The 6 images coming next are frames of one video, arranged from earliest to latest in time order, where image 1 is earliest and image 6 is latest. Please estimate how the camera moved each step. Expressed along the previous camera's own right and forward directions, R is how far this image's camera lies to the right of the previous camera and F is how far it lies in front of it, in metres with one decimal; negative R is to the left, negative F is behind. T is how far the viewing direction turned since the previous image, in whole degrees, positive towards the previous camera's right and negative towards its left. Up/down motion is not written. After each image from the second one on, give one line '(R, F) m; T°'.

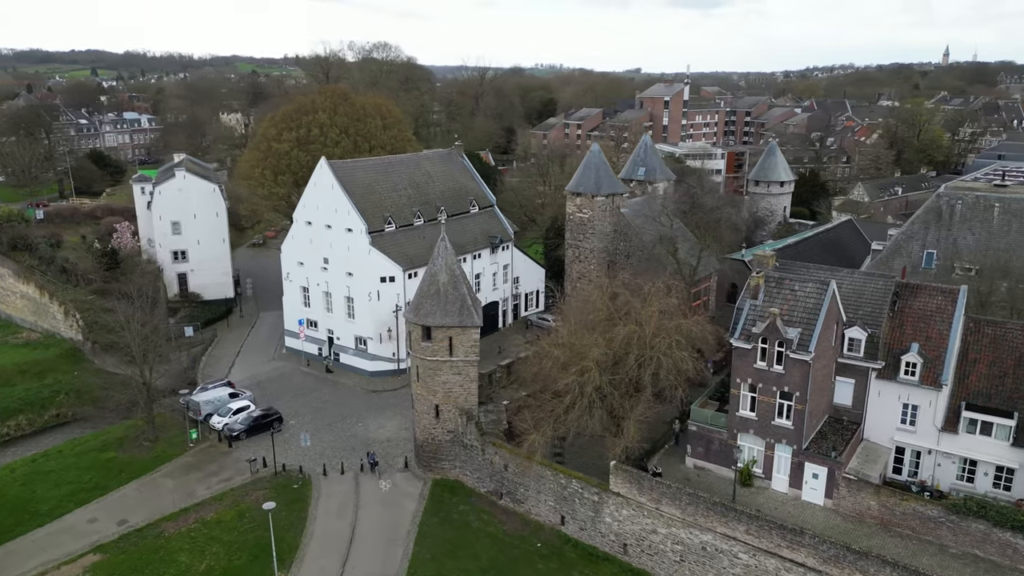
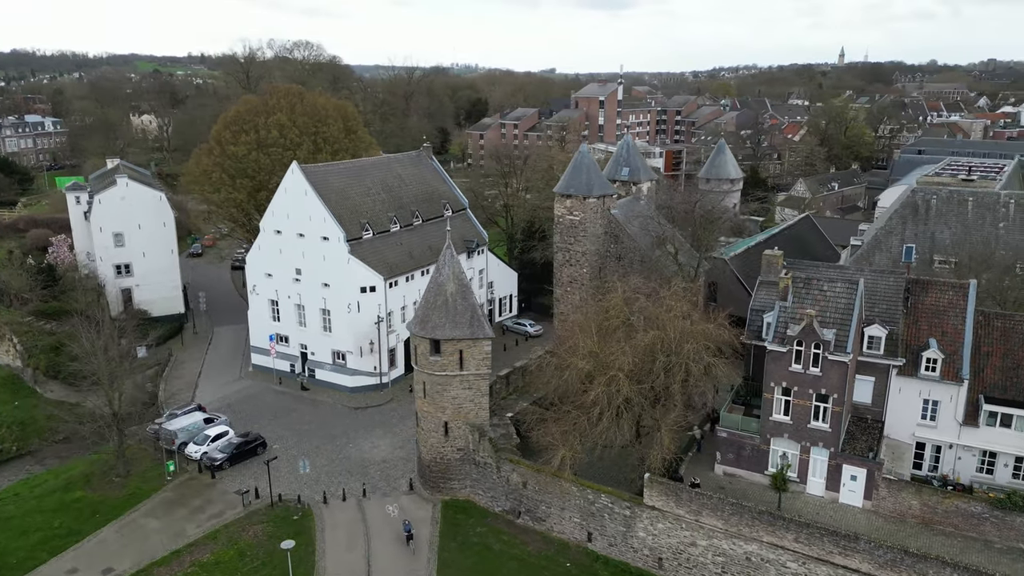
(-3.0, +1.4) m; +6°
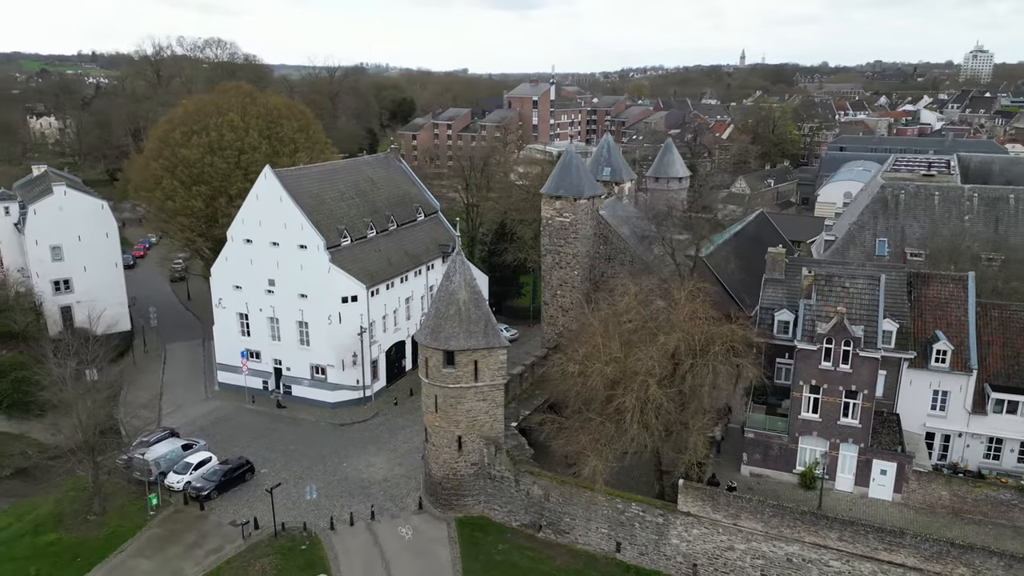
(-3.1, +1.1) m; +6°
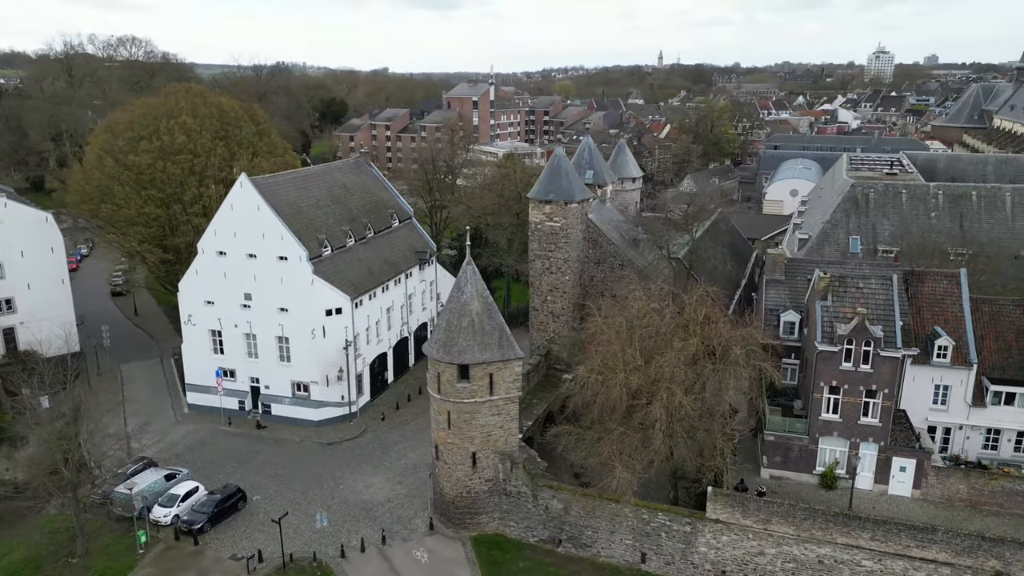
(-2.7, +0.9) m; +6°
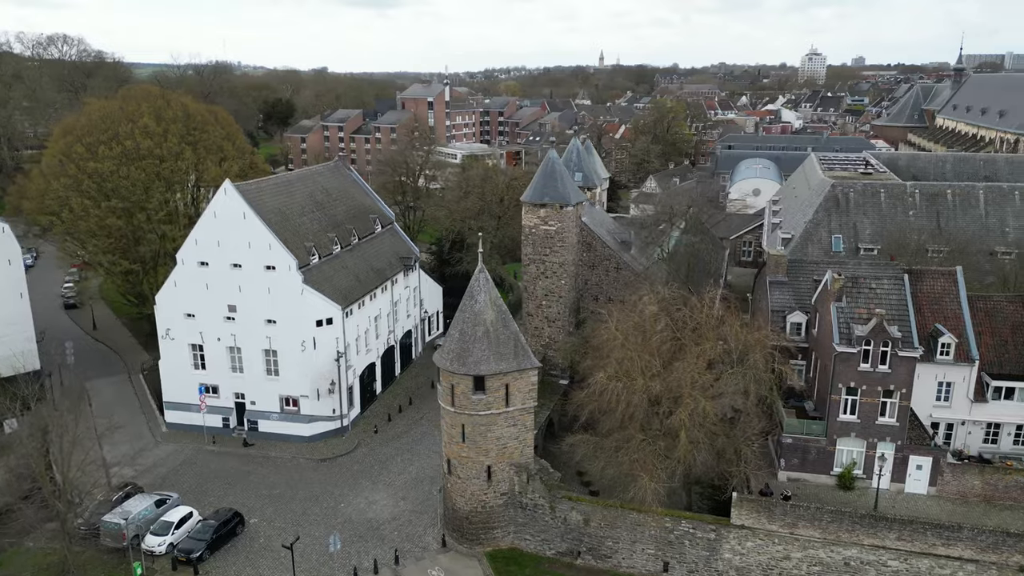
(-2.0, +0.7) m; +4°
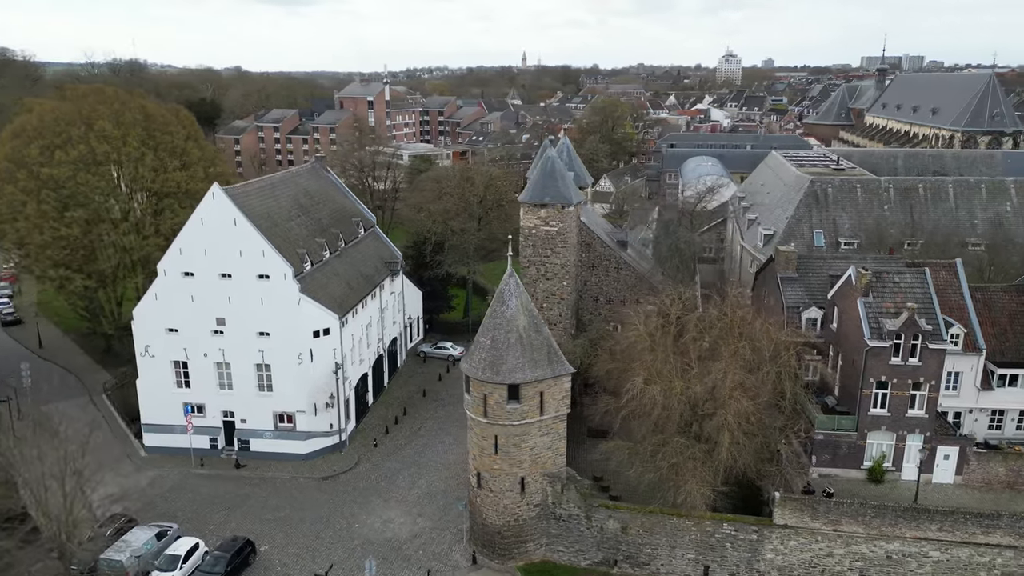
(-3.0, +1.0) m; +6°
